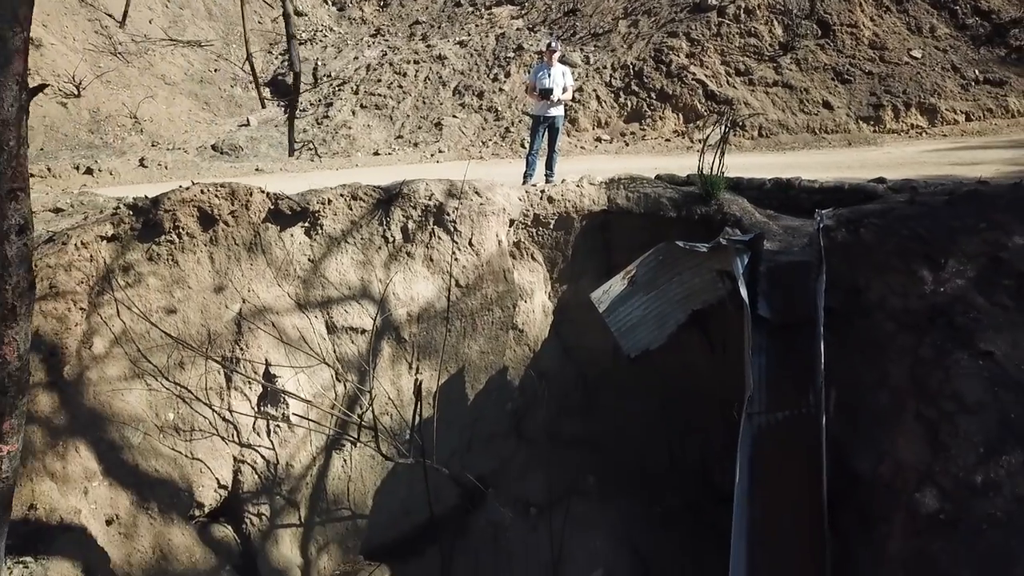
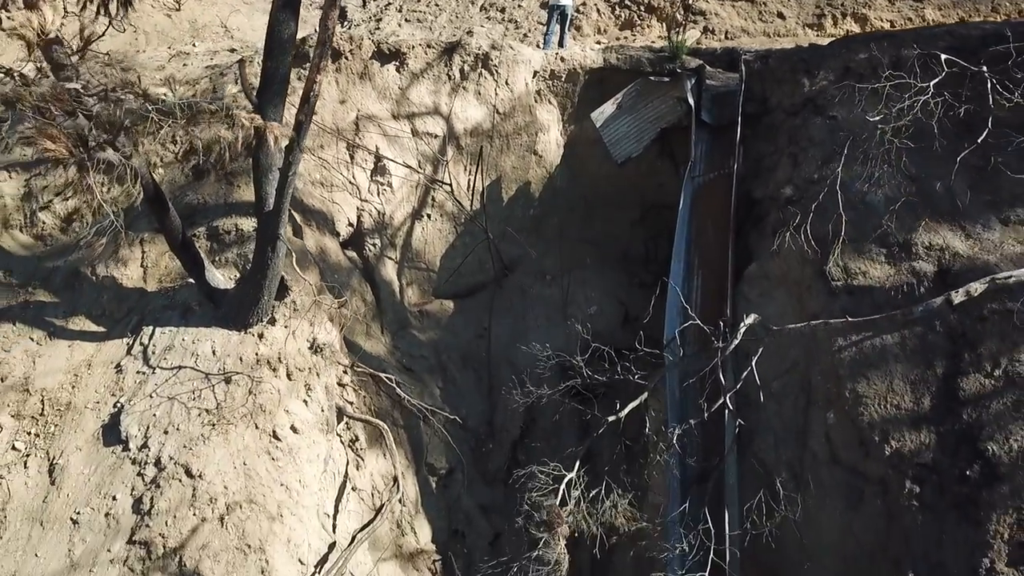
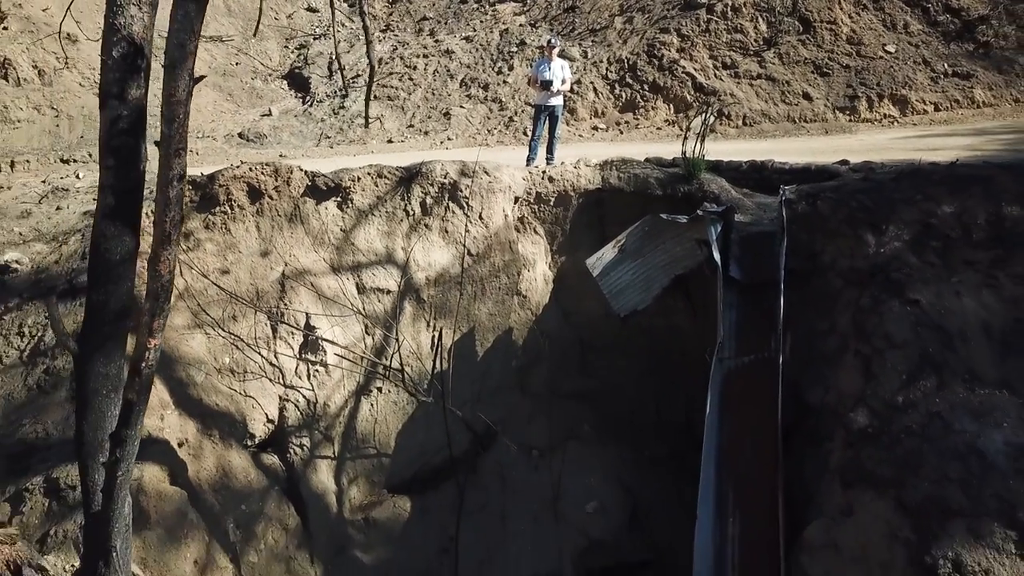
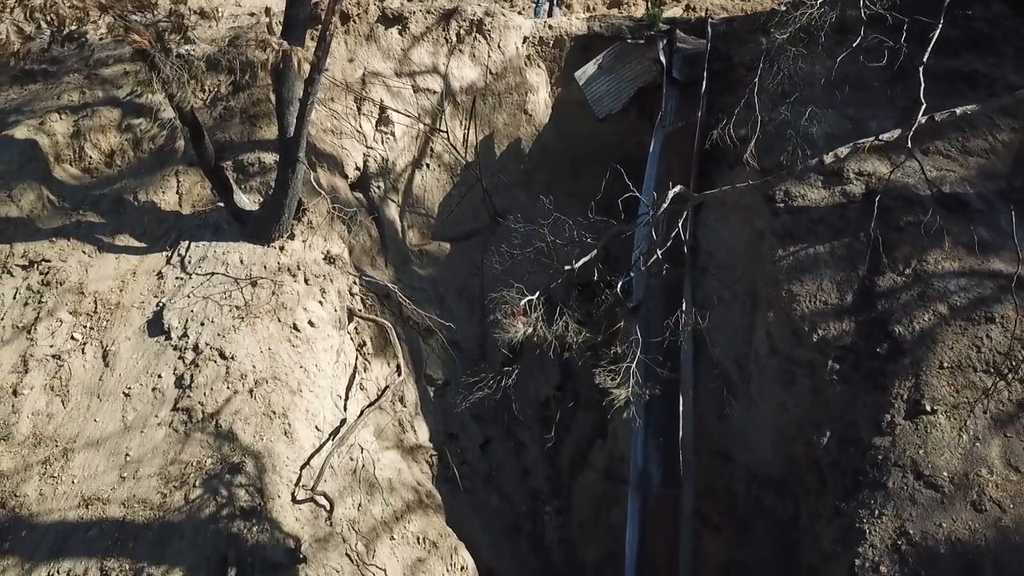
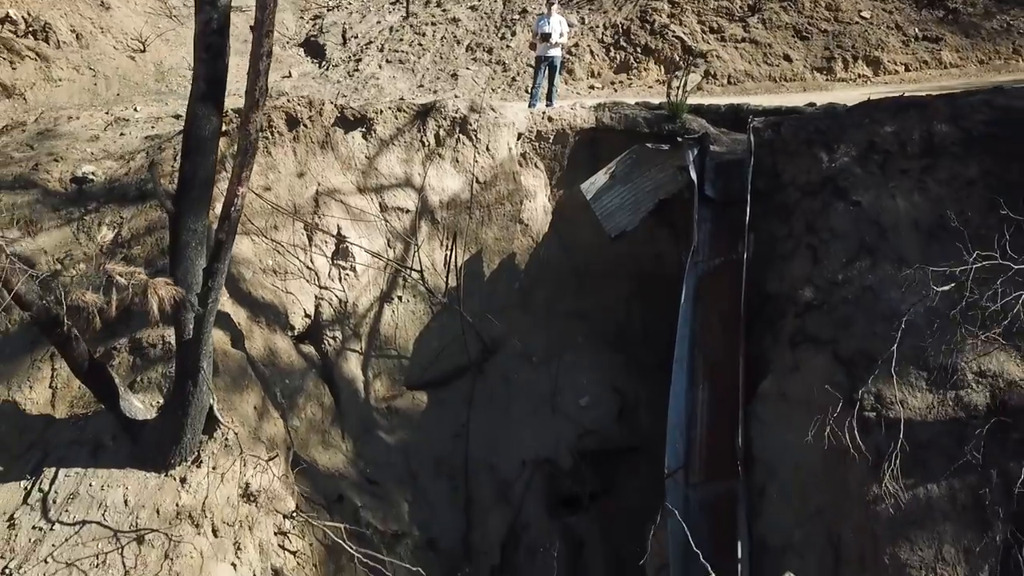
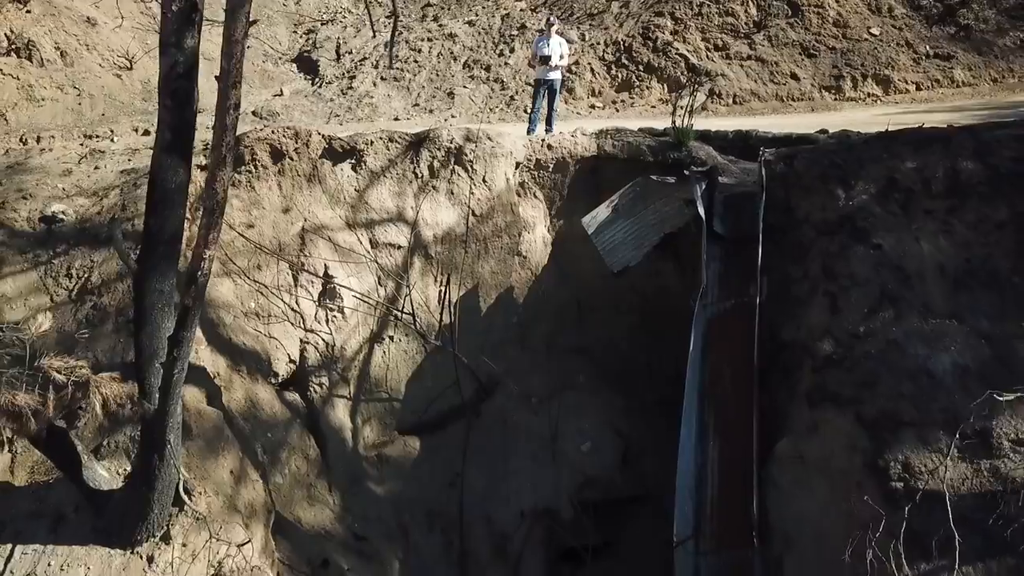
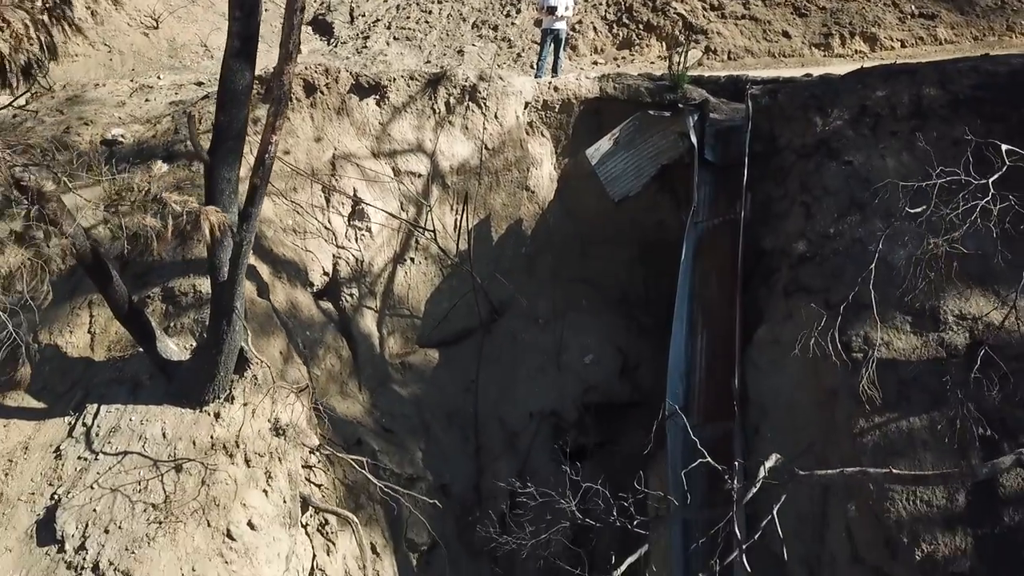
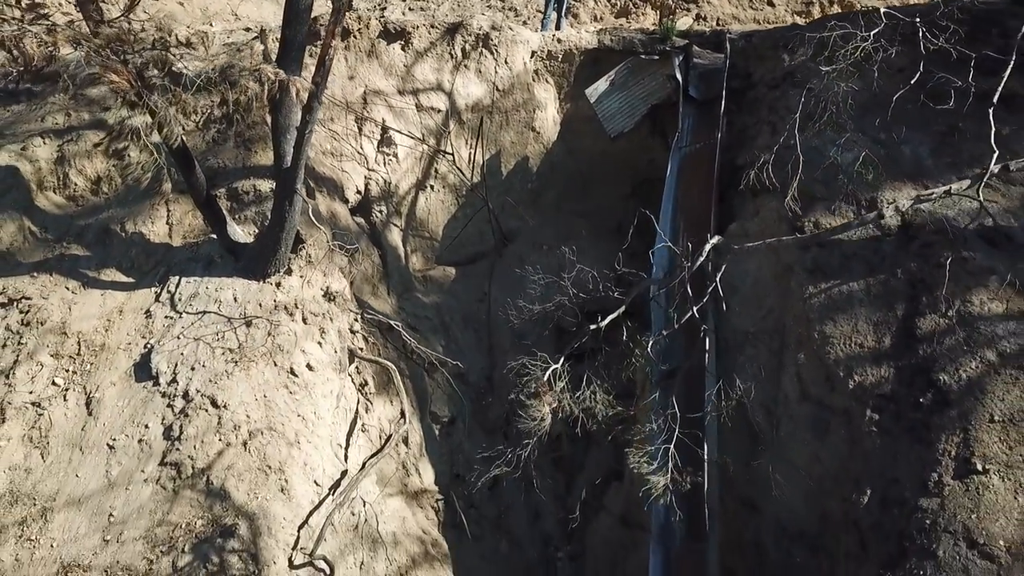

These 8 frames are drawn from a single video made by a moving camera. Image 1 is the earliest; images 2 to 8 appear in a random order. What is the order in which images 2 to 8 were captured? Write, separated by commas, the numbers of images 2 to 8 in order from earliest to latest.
3, 6, 5, 7, 2, 8, 4
